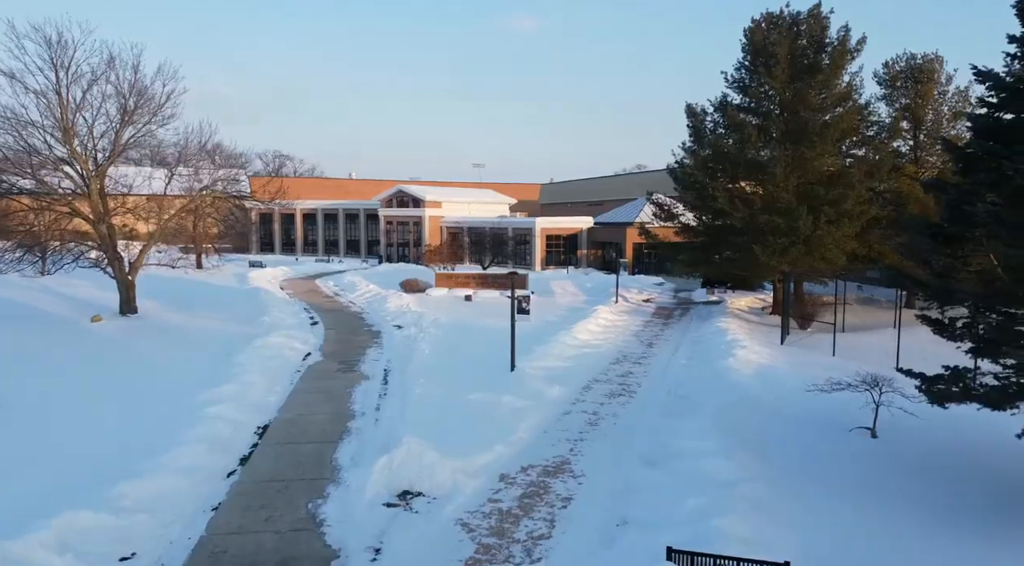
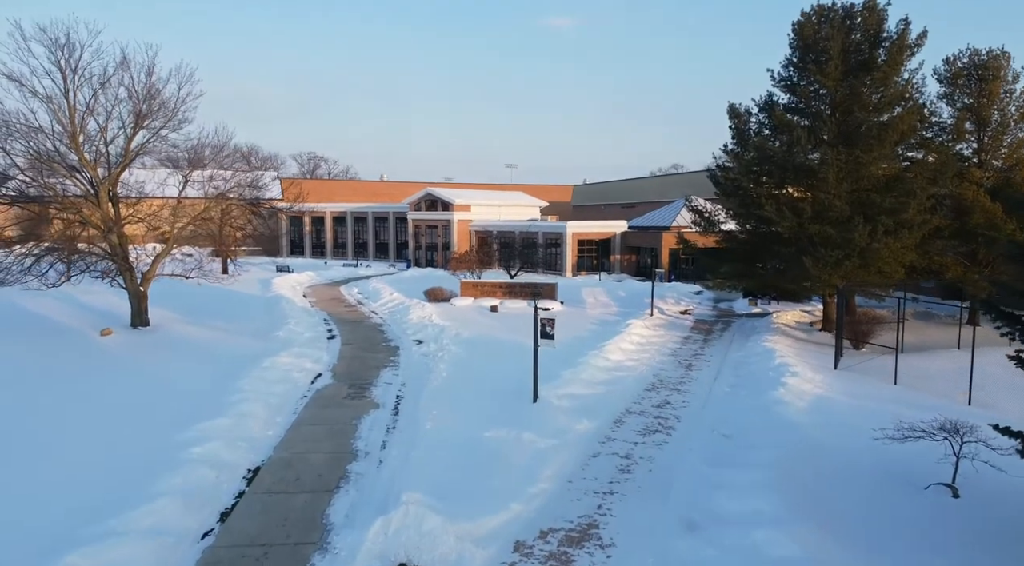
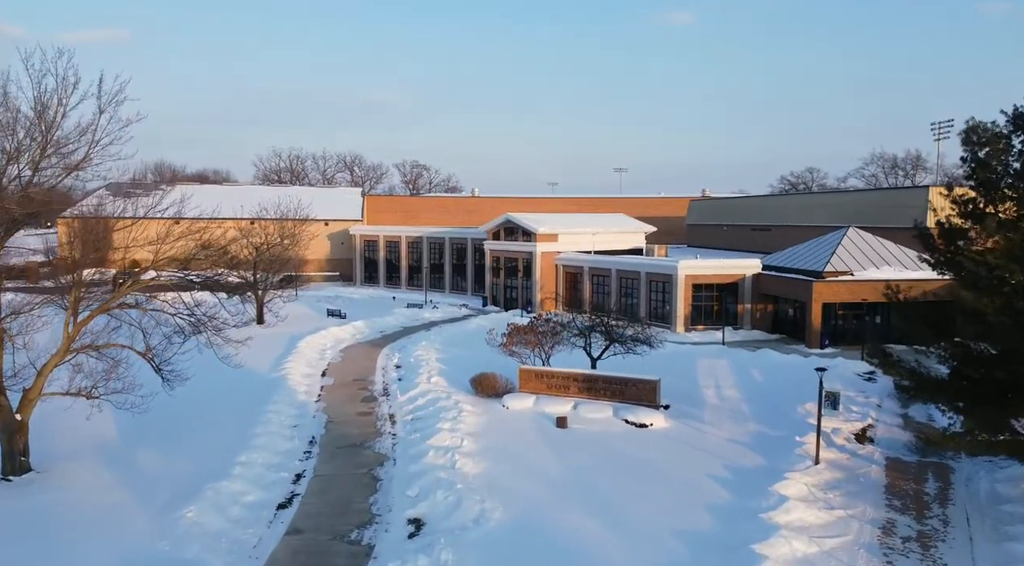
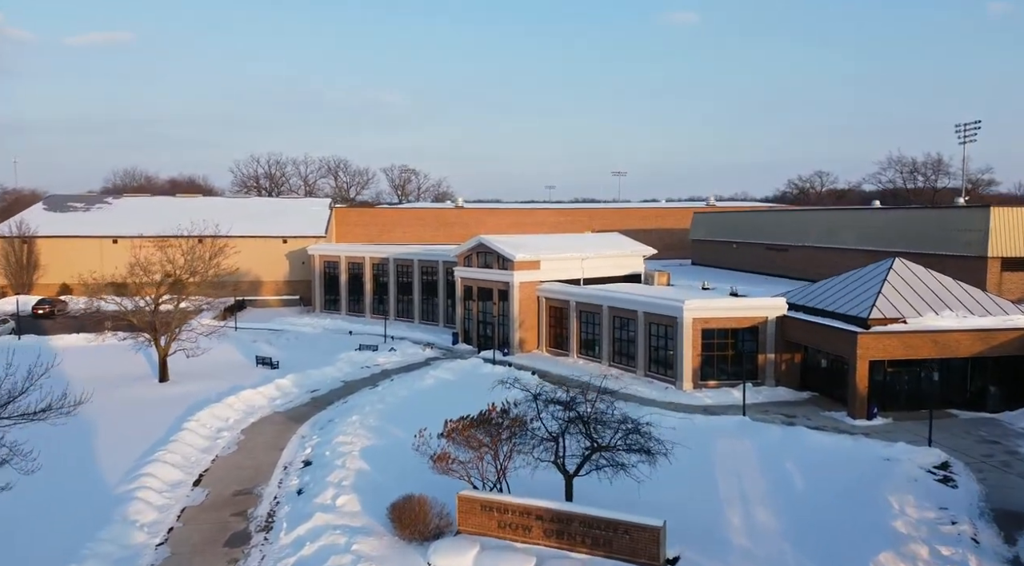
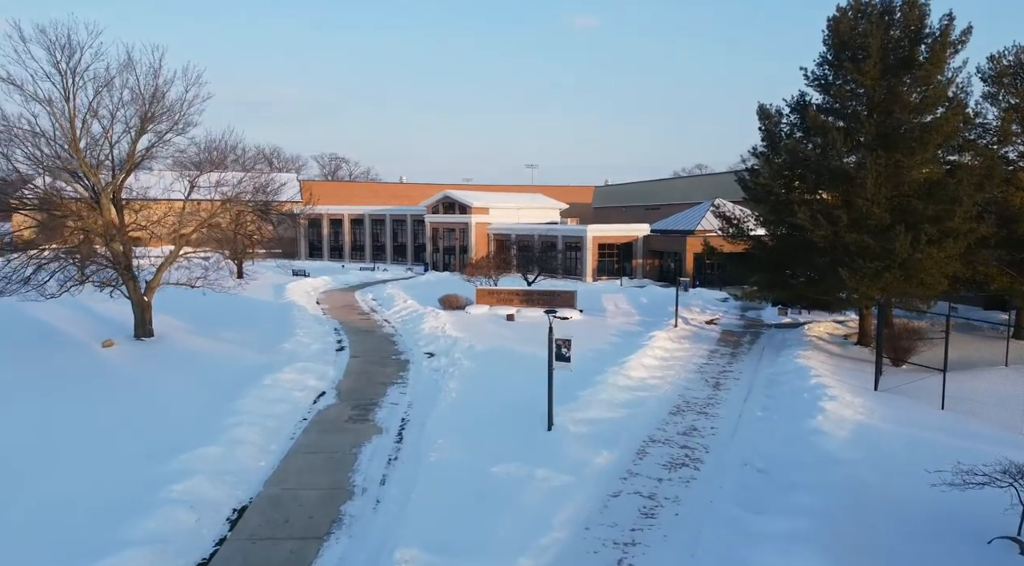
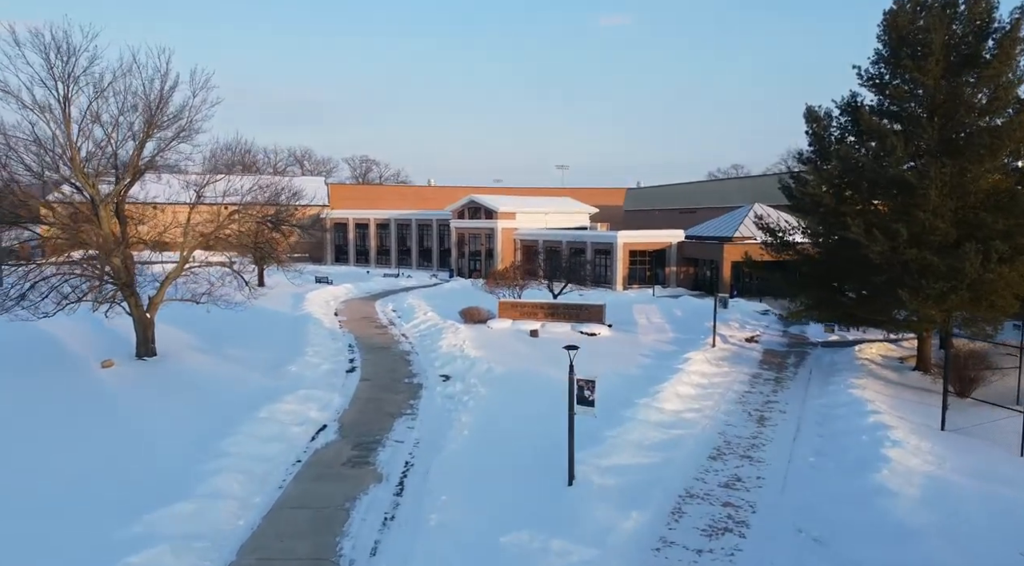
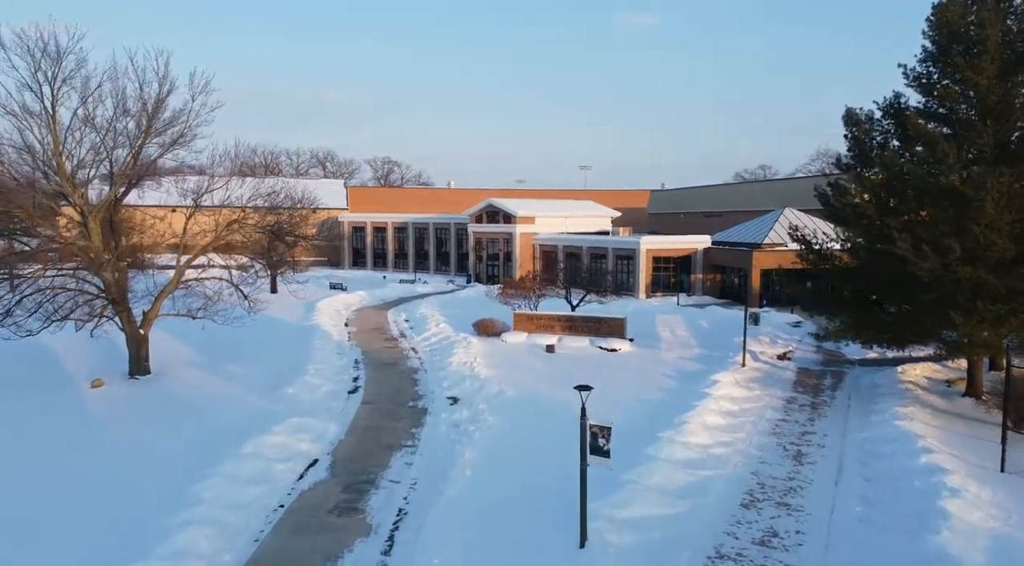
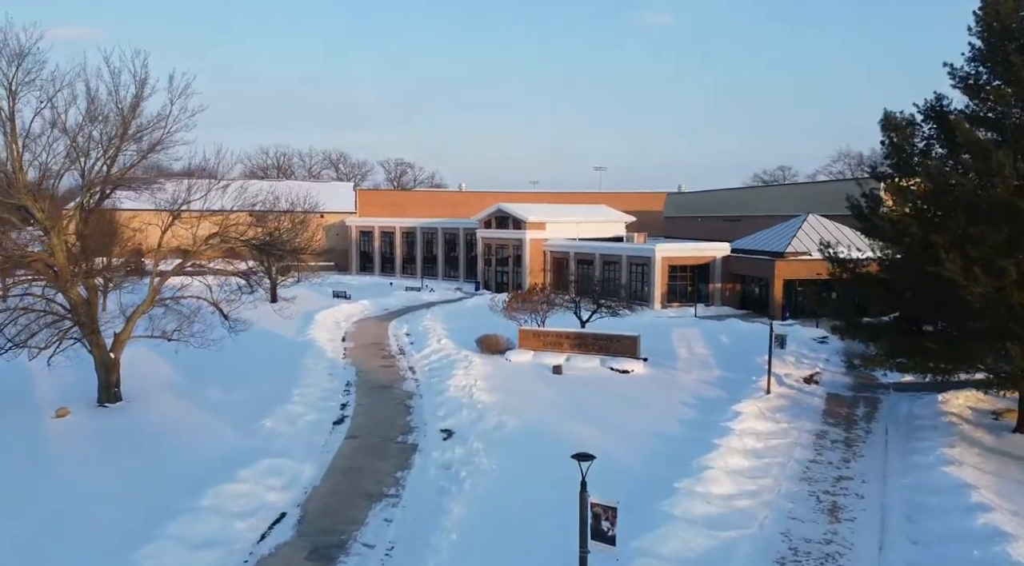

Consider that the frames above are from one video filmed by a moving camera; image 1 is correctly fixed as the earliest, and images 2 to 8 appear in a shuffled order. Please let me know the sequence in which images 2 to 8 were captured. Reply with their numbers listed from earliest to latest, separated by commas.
2, 5, 6, 7, 8, 3, 4
